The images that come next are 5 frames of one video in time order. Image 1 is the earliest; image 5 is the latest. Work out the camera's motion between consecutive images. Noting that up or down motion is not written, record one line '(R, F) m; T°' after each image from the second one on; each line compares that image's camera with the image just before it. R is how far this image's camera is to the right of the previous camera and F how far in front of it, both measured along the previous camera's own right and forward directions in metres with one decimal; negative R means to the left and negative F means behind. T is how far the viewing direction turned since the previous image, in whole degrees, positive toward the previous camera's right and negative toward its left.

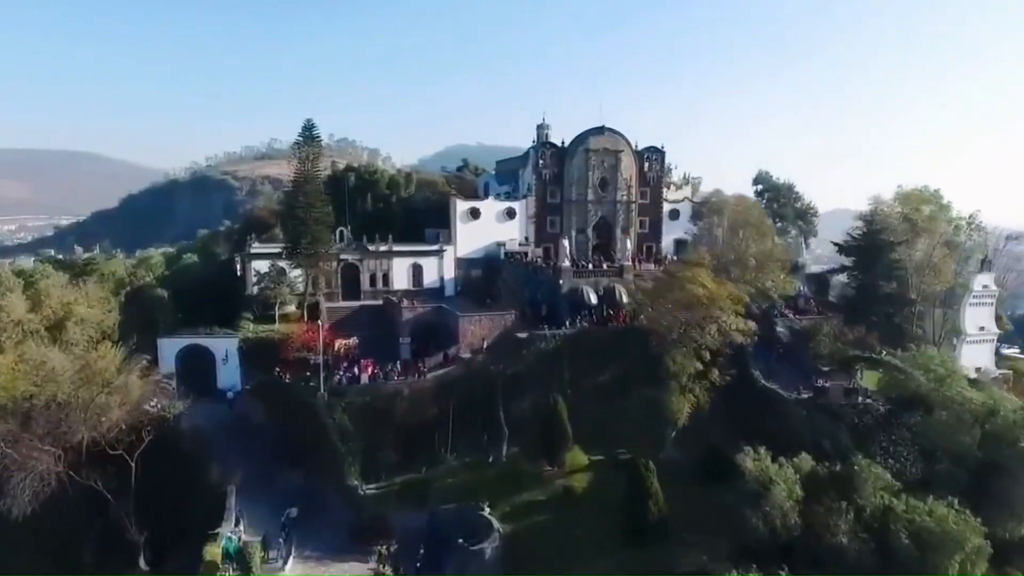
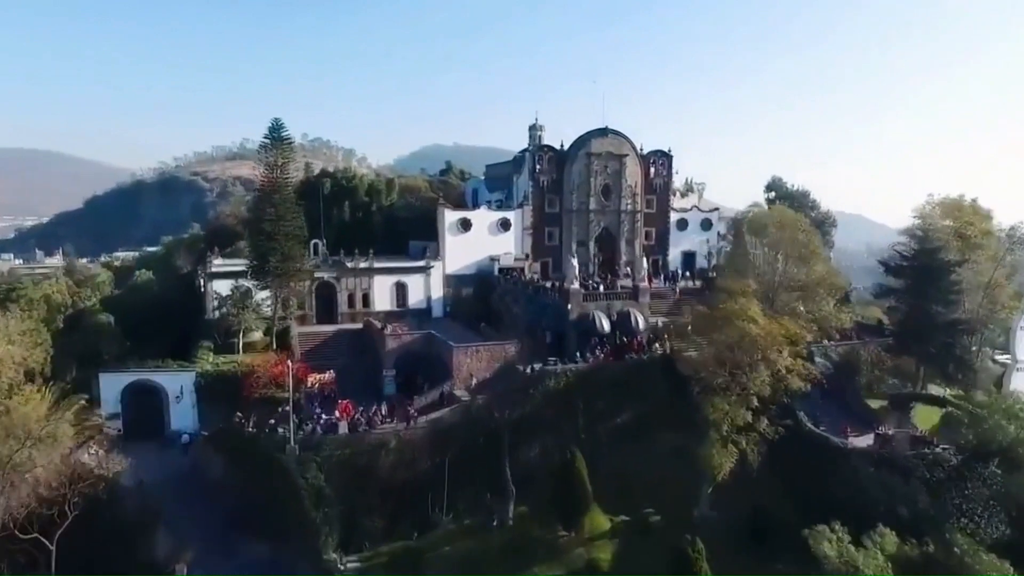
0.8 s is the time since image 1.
(-1.1, +4.4) m; +2°
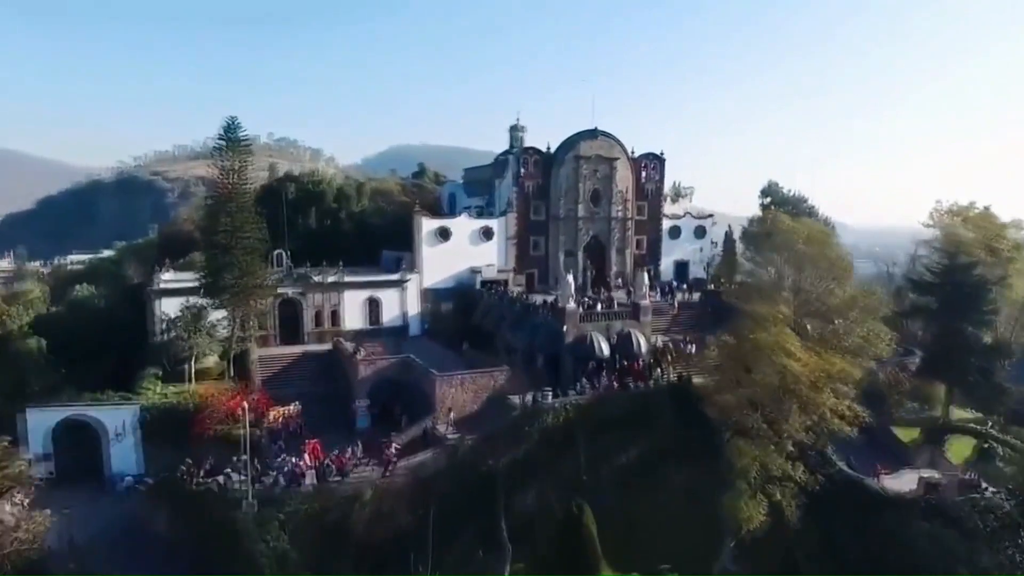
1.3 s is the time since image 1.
(-0.7, +3.2) m; +3°
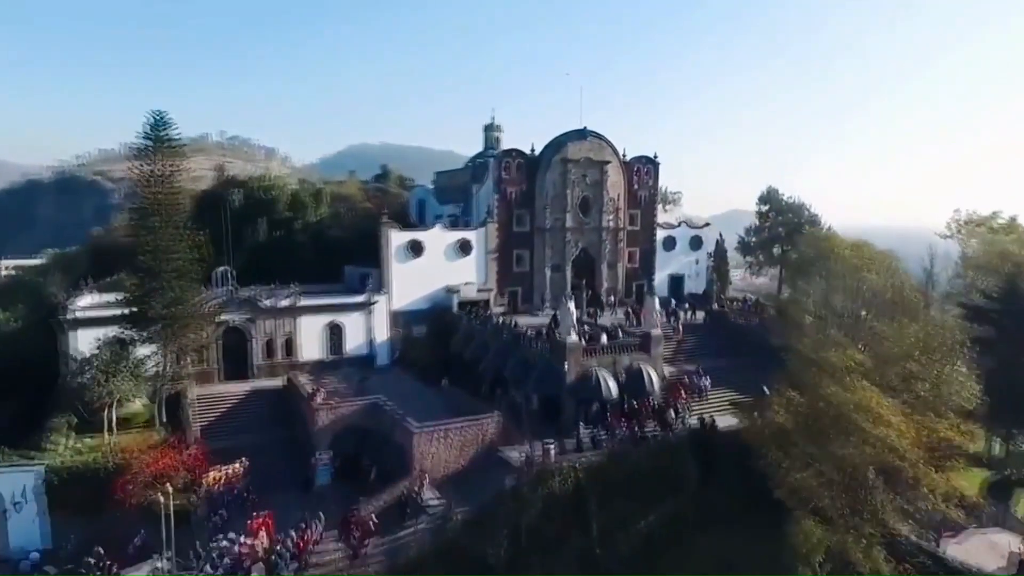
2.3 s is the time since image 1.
(-1.0, +4.3) m; +3°
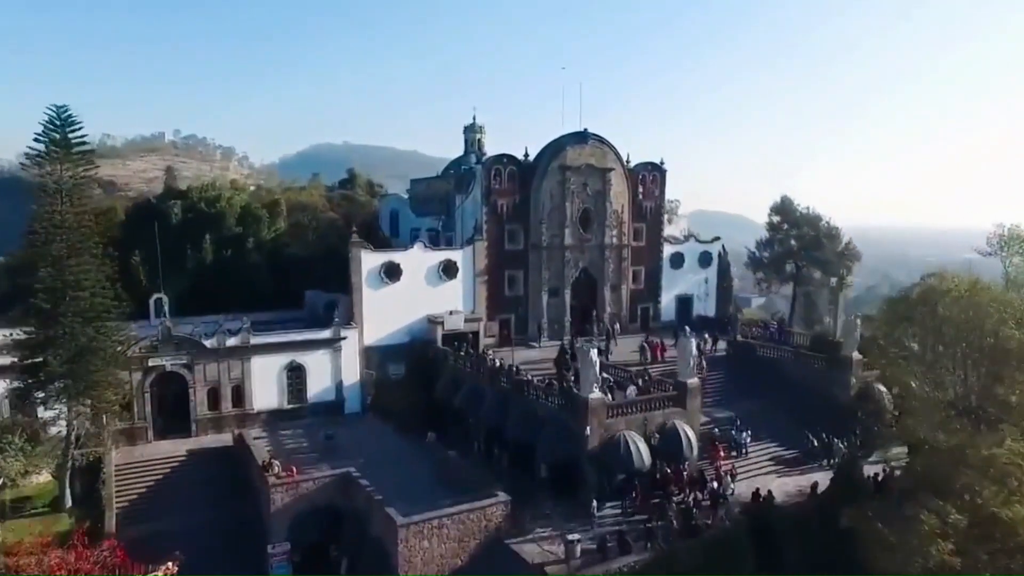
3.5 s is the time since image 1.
(-1.1, +4.6) m; +3°
